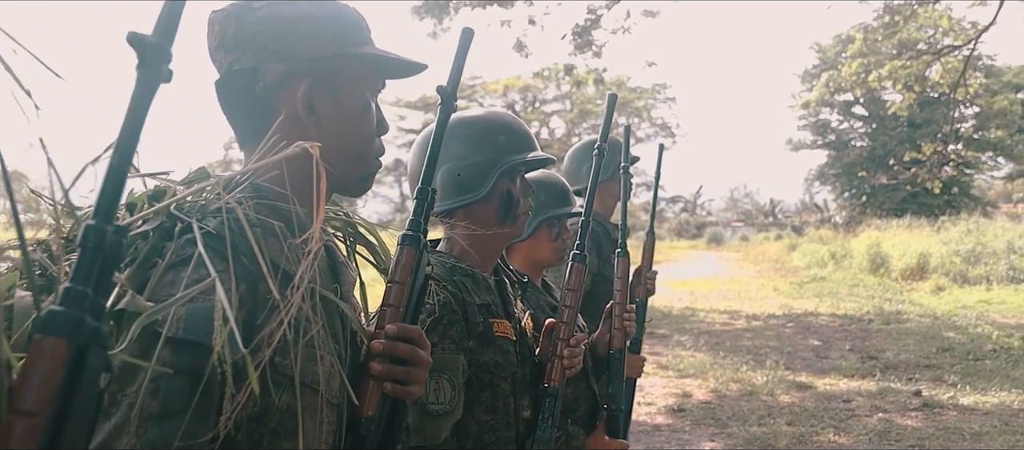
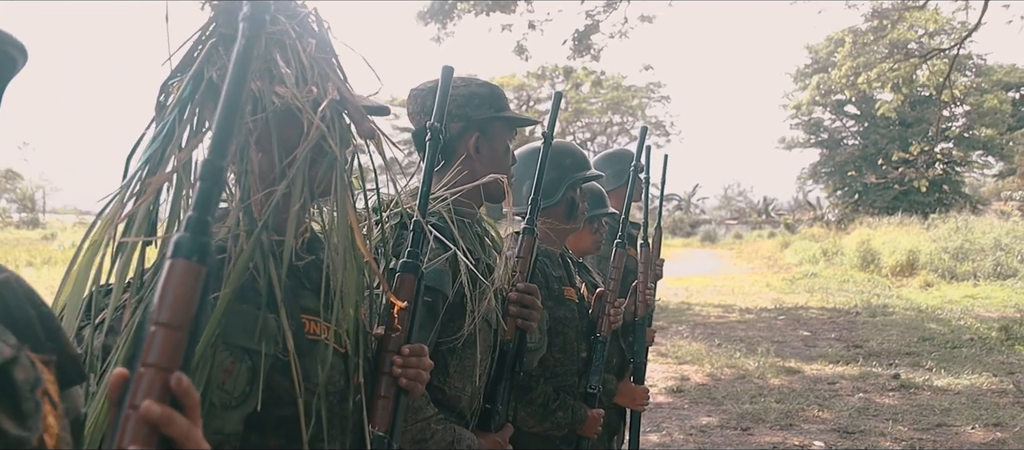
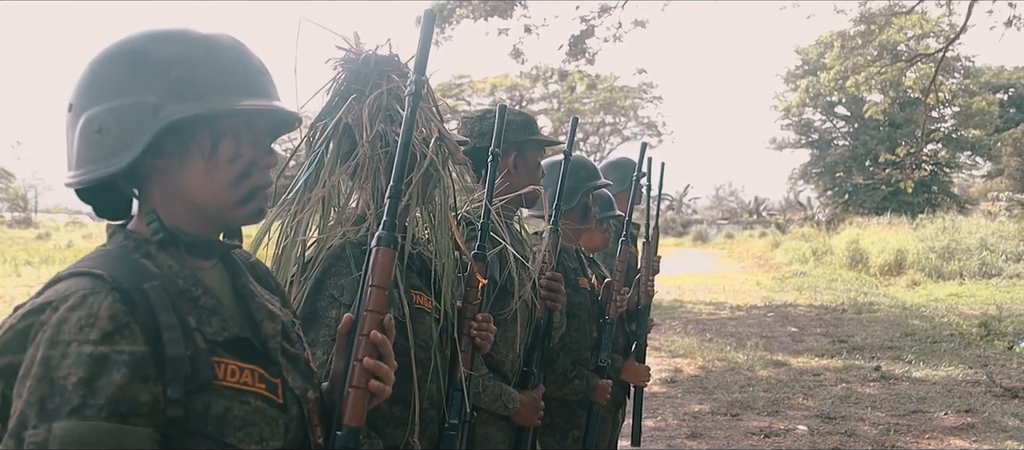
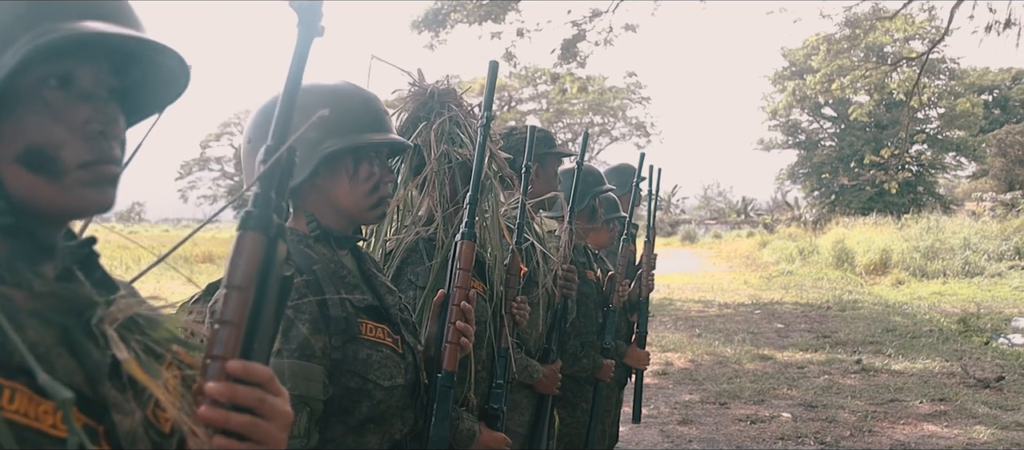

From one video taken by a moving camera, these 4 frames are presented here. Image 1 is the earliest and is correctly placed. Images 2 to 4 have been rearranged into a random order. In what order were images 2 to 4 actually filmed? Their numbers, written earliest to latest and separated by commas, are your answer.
2, 3, 4
